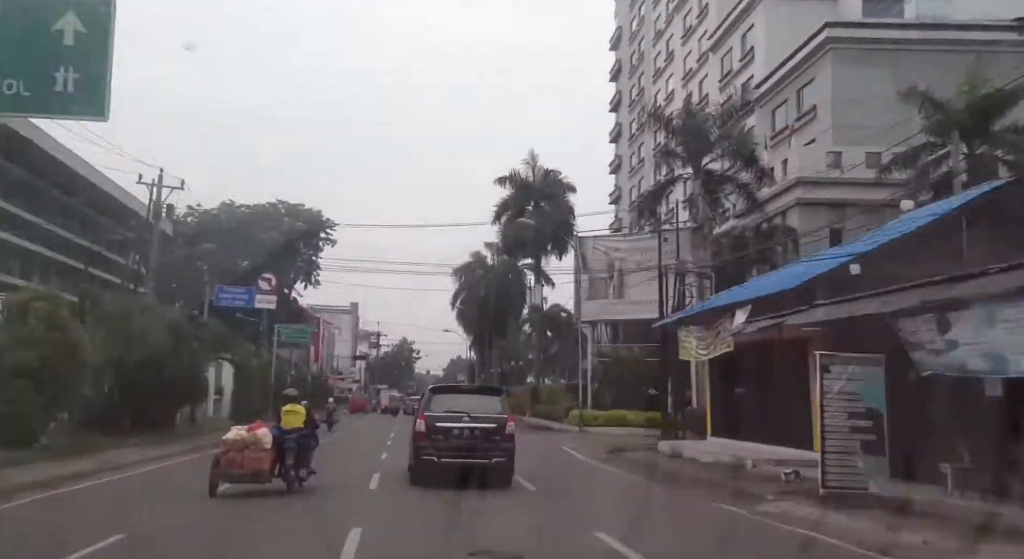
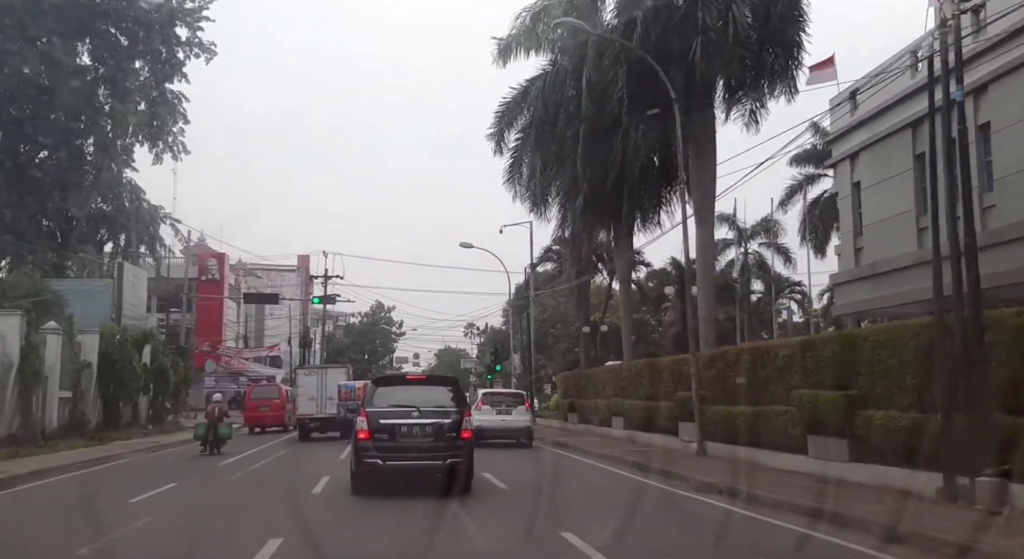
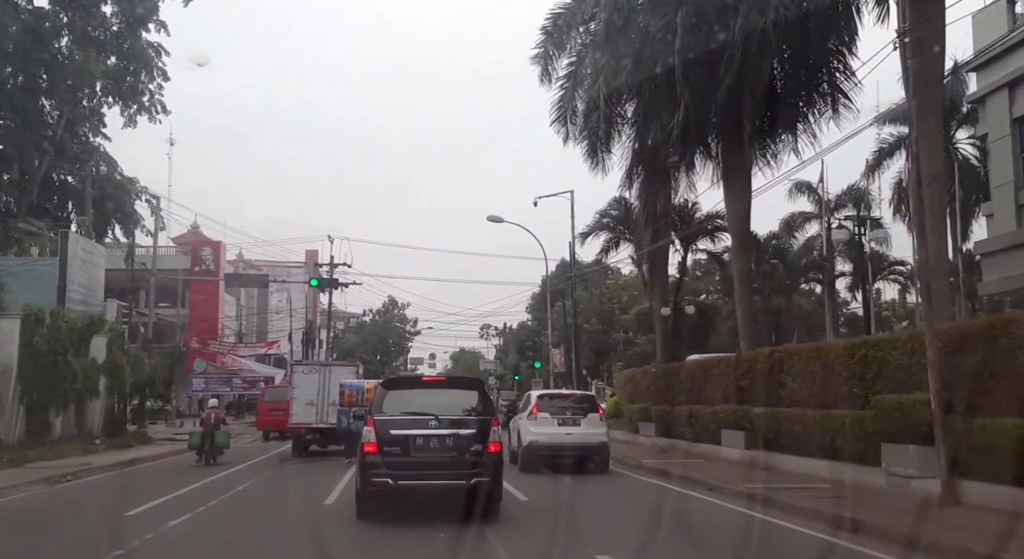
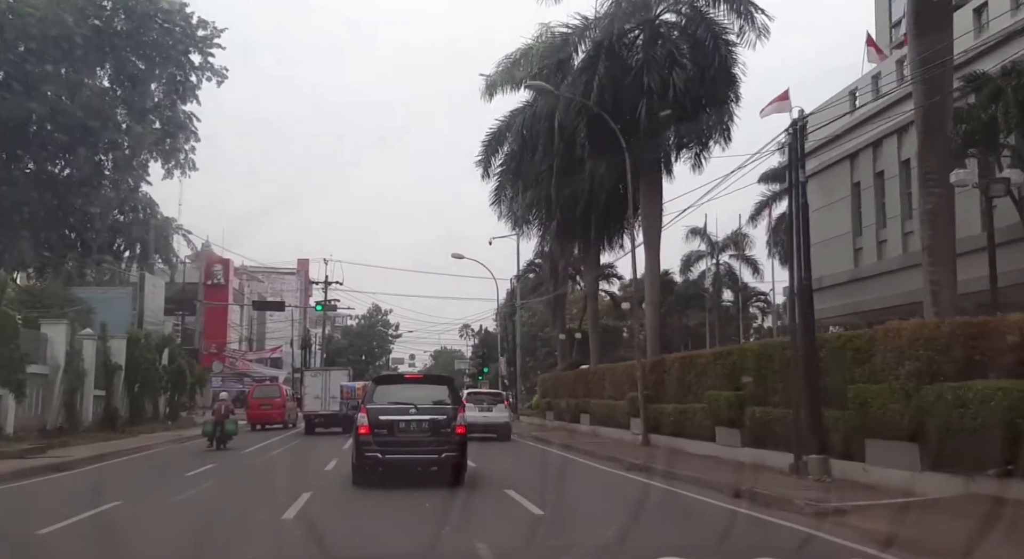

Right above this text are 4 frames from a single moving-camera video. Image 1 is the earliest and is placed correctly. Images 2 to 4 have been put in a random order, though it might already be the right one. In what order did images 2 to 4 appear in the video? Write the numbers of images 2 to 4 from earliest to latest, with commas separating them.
4, 2, 3
